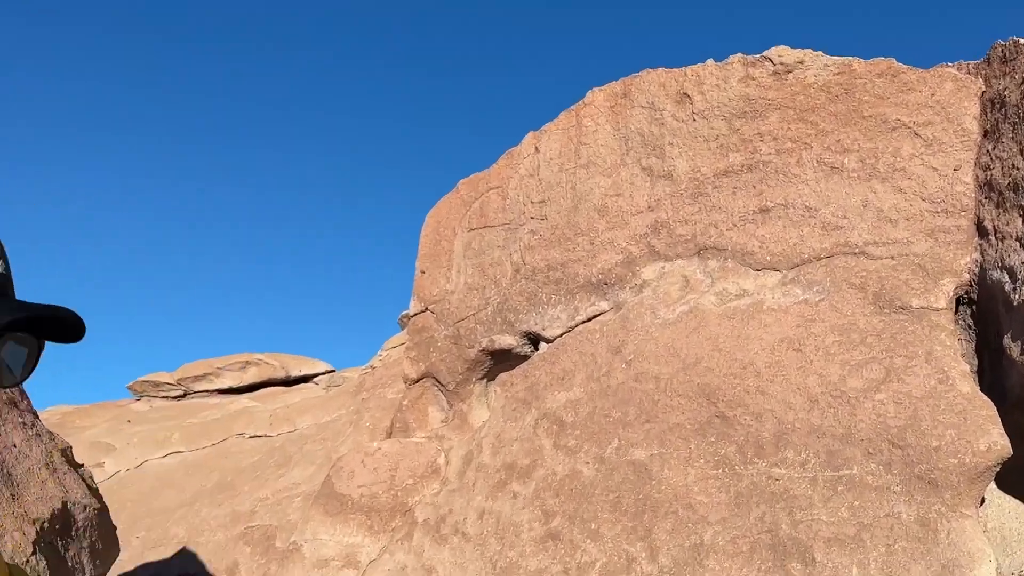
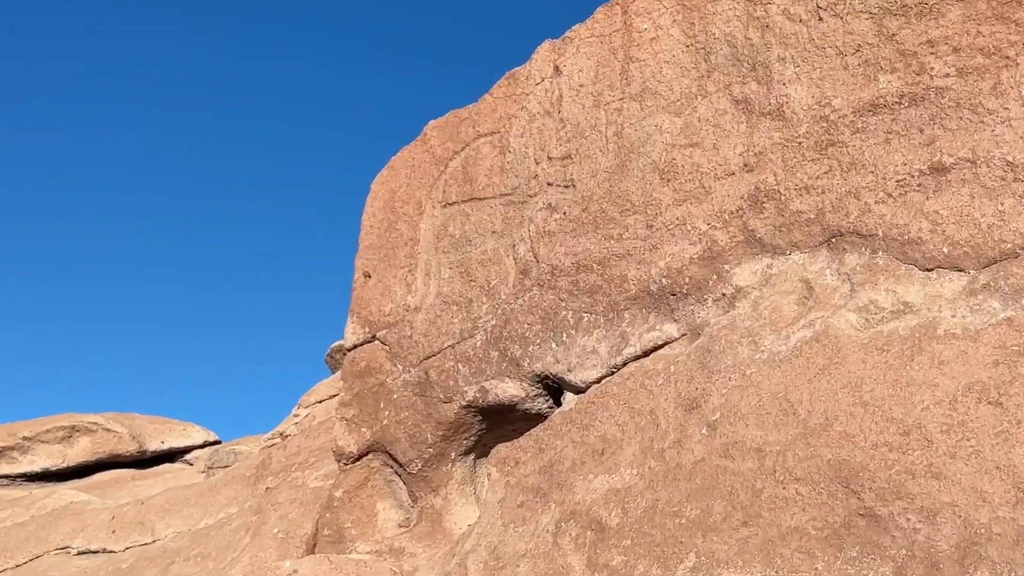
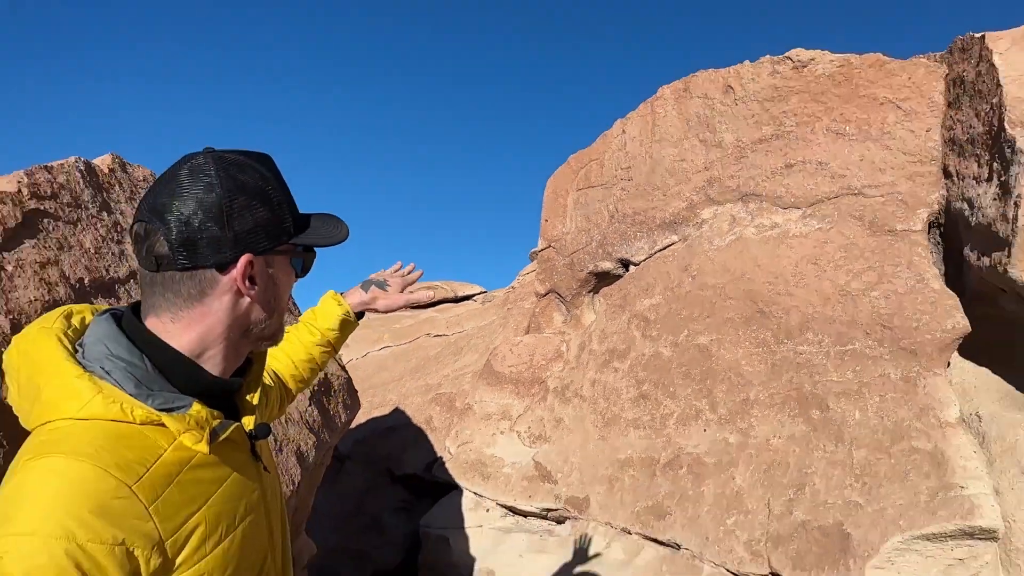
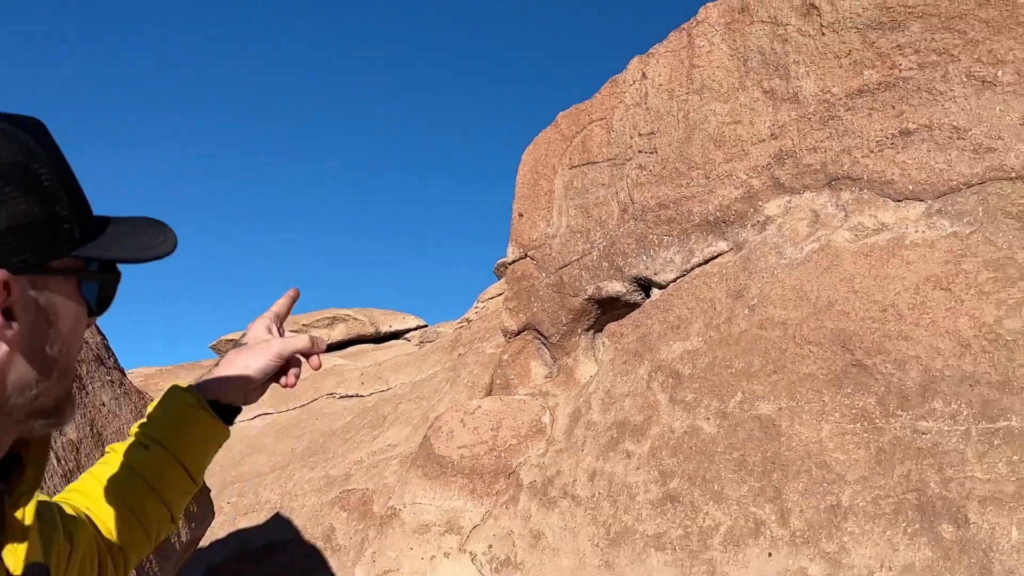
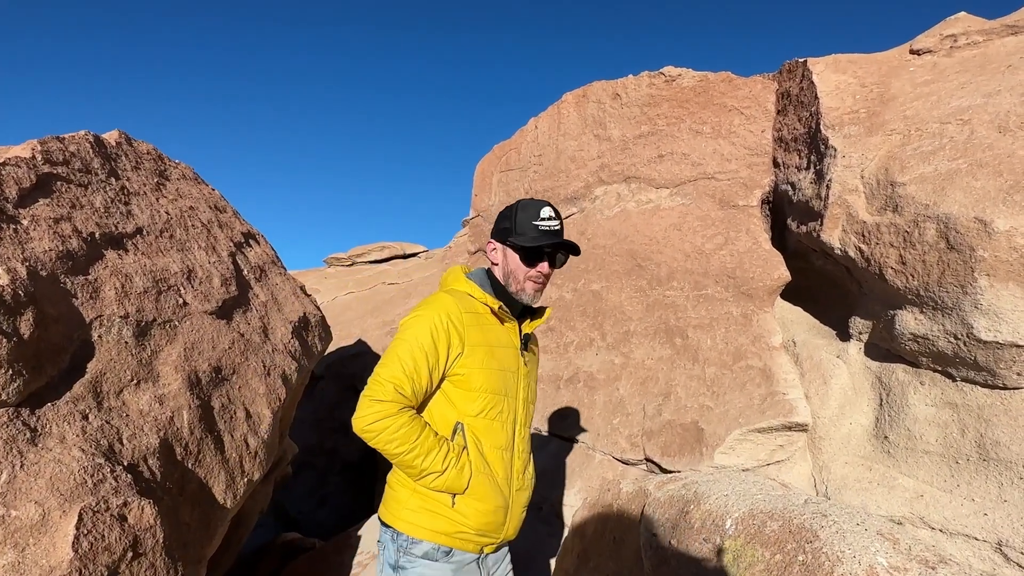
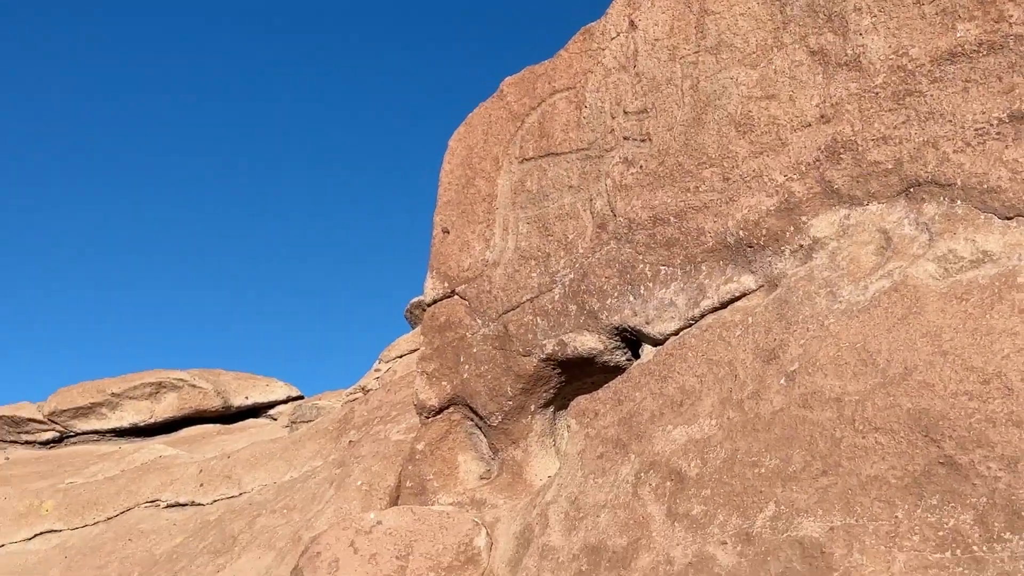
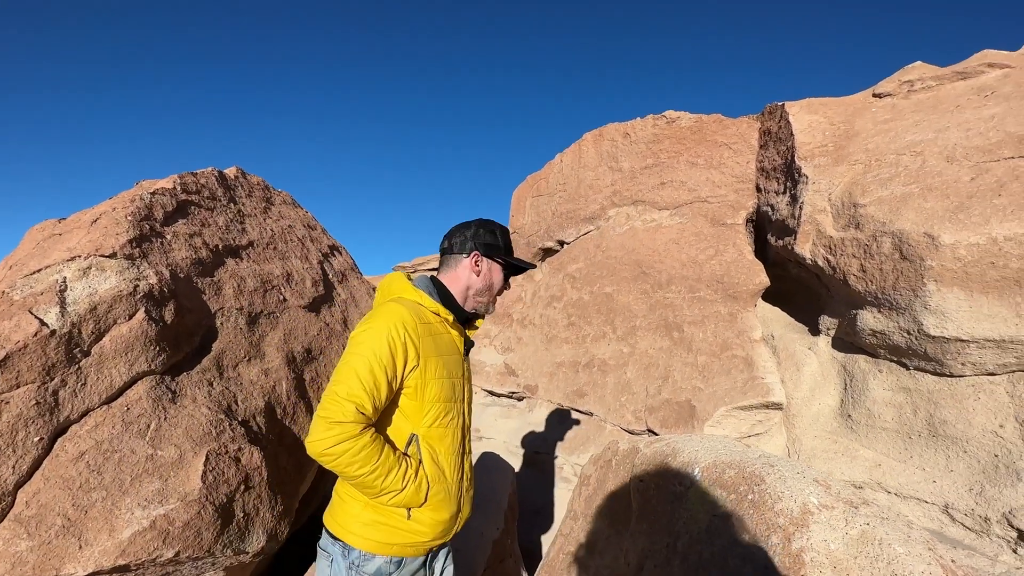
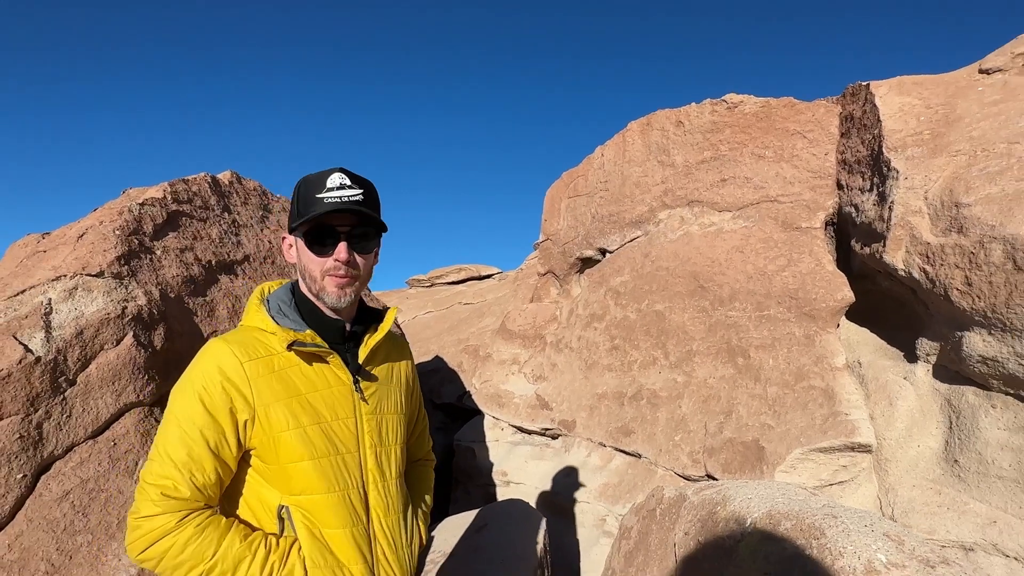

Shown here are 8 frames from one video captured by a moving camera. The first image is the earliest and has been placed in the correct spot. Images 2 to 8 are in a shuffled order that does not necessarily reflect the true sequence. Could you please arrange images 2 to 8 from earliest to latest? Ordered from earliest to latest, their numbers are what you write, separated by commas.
2, 6, 4, 3, 8, 7, 5
